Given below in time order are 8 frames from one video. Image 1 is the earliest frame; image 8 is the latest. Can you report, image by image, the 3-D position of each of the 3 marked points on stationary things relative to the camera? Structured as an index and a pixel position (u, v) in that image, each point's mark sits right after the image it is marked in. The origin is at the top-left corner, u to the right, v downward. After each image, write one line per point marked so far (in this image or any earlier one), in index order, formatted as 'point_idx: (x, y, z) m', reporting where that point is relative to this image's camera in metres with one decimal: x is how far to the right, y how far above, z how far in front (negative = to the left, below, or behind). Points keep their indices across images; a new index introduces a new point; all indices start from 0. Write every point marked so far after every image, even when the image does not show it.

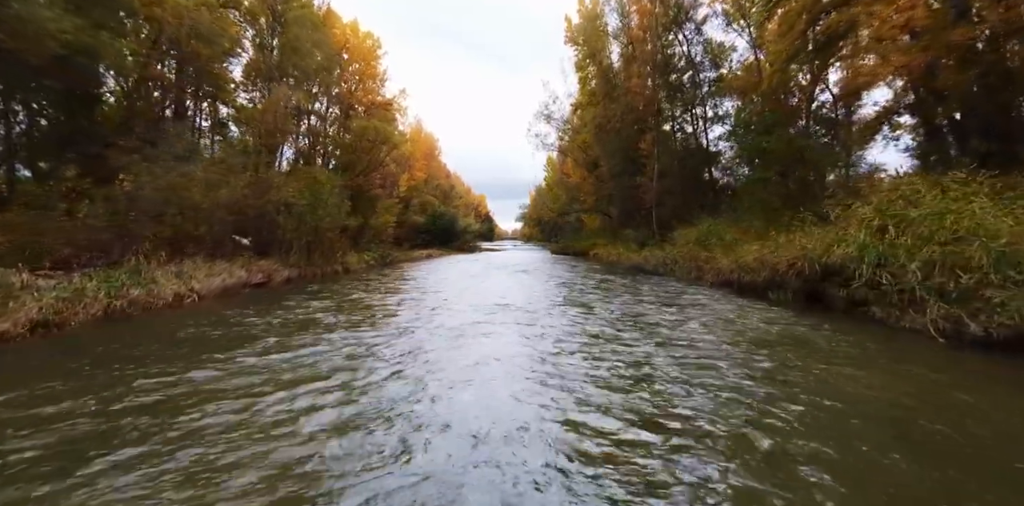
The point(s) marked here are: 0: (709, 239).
0: (+6.8, +0.5, +16.8) m
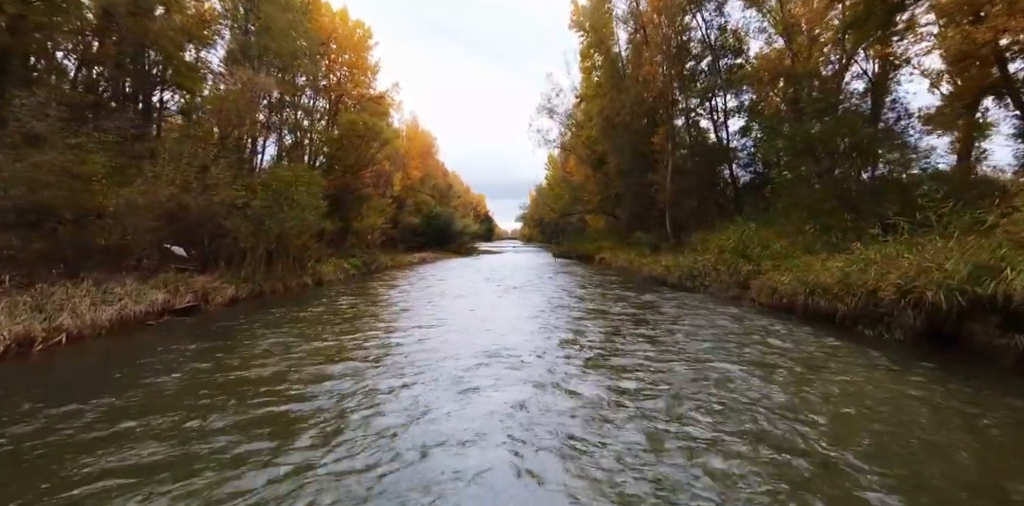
0: (+6.9, +0.2, +14.0) m
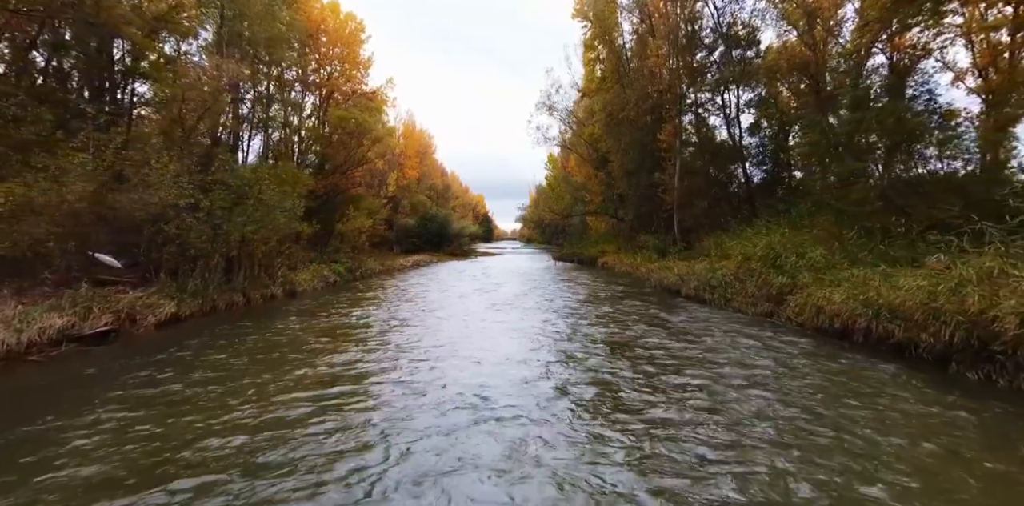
0: (+6.7, 0.0, +12.2) m
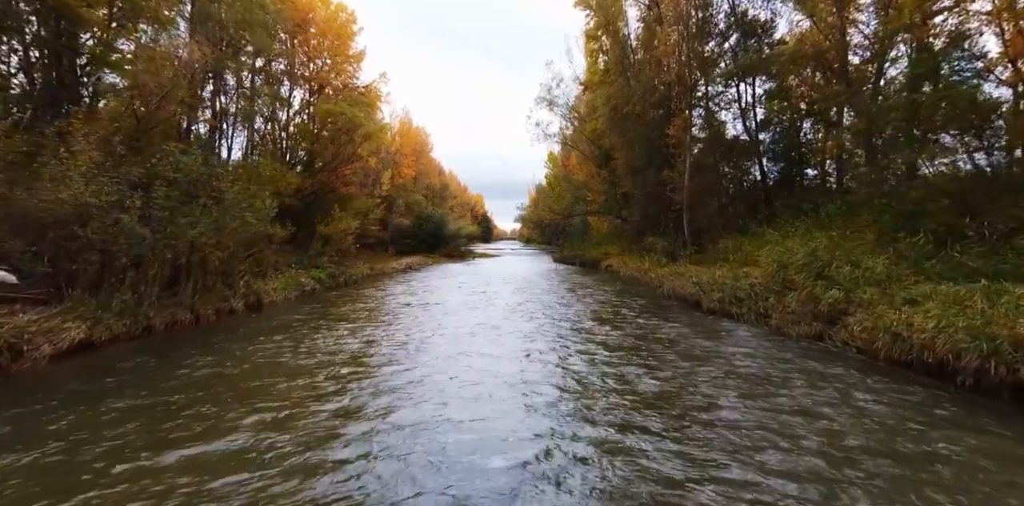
0: (+6.6, -0.2, +10.3) m
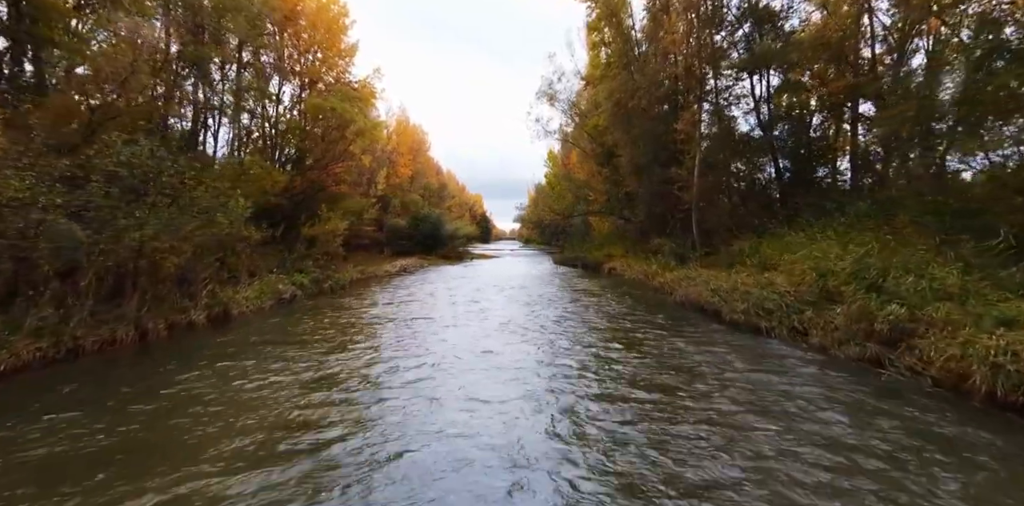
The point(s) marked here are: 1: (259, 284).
0: (+6.6, -0.3, +8.8) m
1: (-8.0, -1.0, +15.4) m
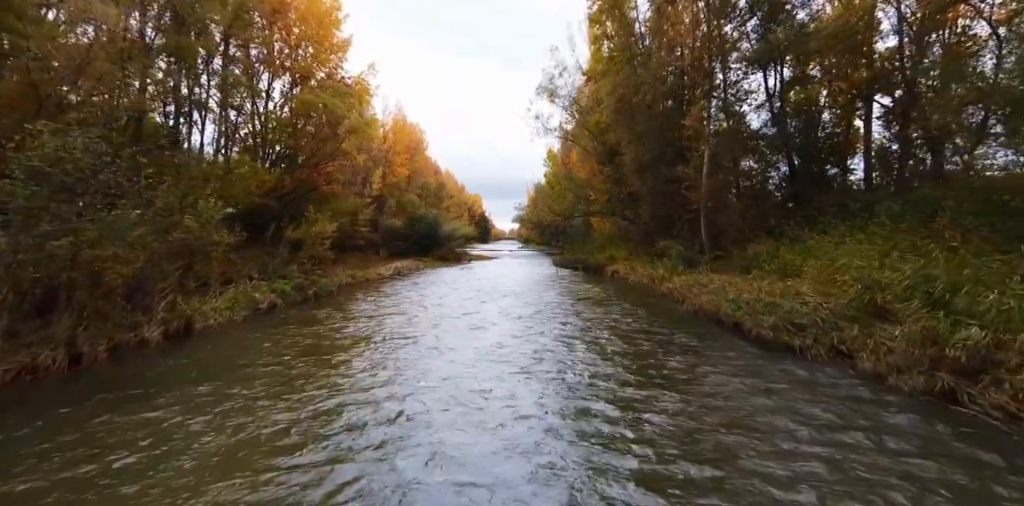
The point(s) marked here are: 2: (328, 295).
0: (+6.6, -0.5, +7.4) m
1: (-8.1, -1.1, +14.0) m
2: (-7.3, -1.6, +19.3) m
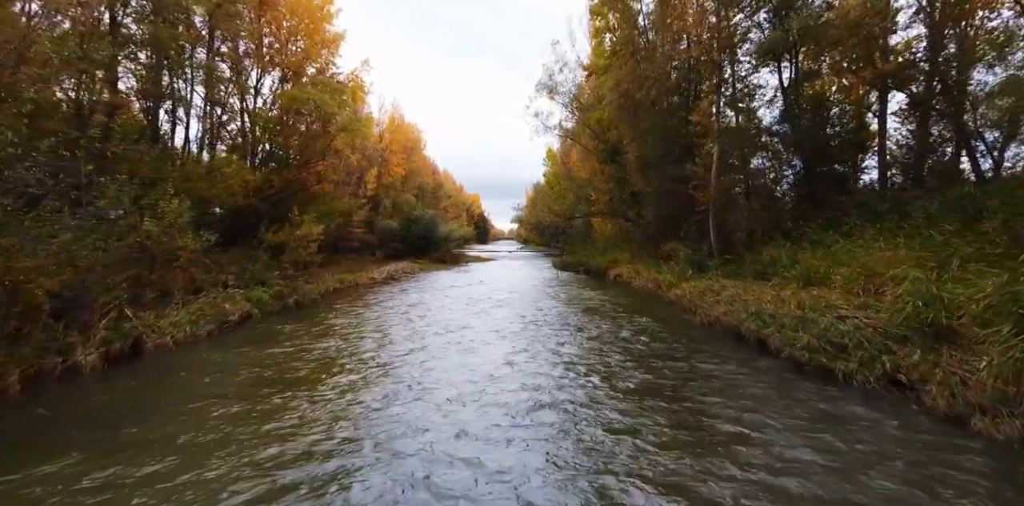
0: (+6.5, -0.6, +6.1) m
1: (-8.2, -1.3, +12.6) m
2: (-7.4, -1.8, +17.9) m
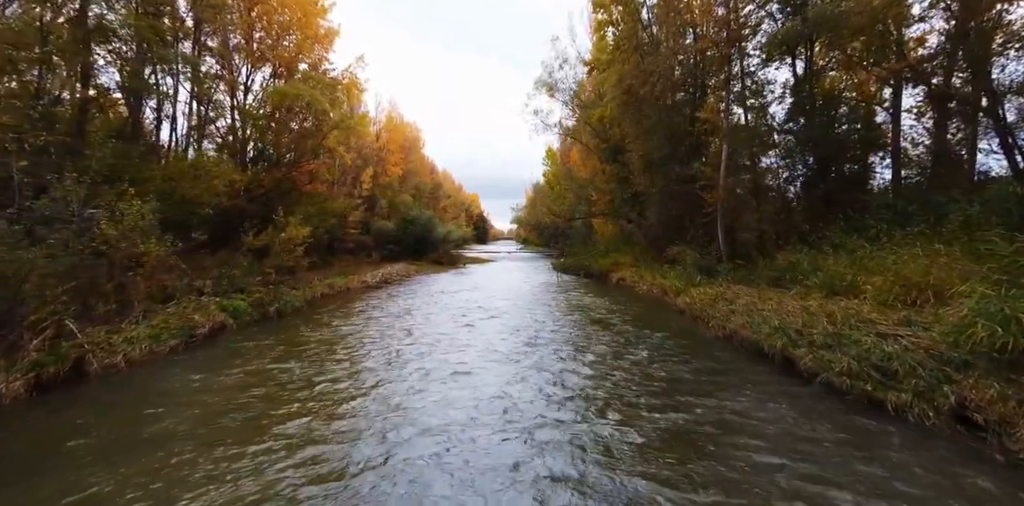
0: (+6.4, -0.8, +4.9) m
1: (-8.2, -1.4, +11.4) m
2: (-7.5, -2.0, +16.7) m
